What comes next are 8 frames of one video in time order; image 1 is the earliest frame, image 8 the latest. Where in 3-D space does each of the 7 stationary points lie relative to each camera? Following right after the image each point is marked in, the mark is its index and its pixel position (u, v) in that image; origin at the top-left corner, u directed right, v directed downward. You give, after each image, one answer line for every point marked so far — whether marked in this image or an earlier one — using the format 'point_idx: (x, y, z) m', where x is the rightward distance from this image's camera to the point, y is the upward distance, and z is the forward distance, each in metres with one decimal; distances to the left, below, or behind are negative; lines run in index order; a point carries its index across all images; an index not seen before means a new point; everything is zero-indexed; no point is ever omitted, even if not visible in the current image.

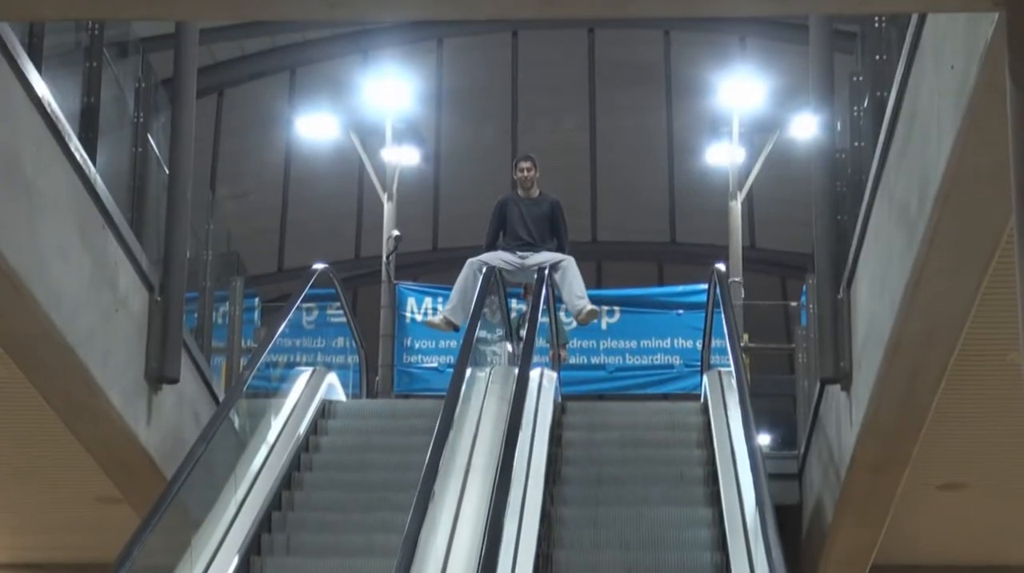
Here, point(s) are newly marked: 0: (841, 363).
0: (+1.5, -0.3, +6.3) m
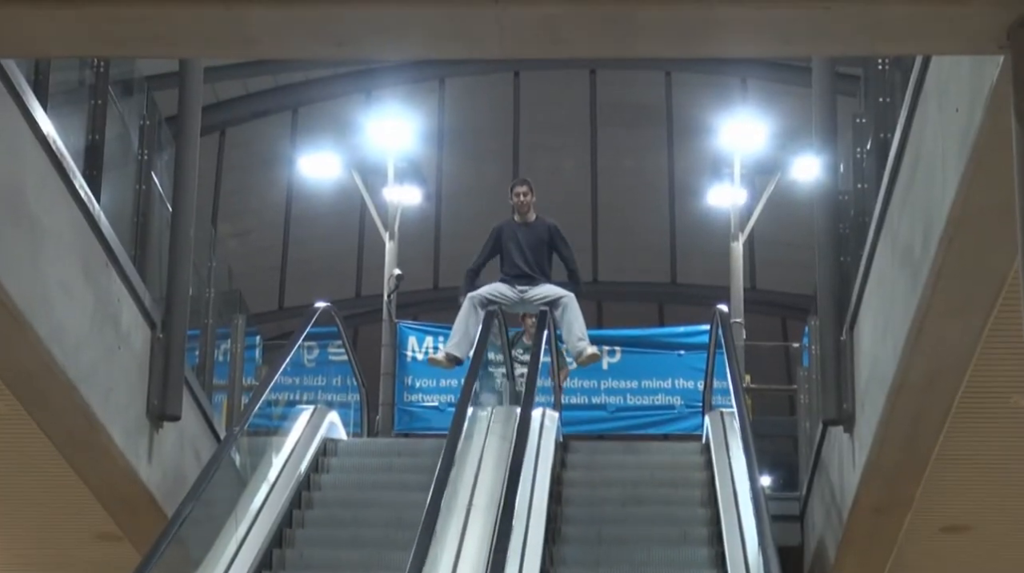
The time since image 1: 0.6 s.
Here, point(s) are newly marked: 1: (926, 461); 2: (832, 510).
0: (+1.5, -0.5, +6.2) m
1: (+1.8, -0.8, +6.0) m
2: (+1.5, -1.0, +6.7) m
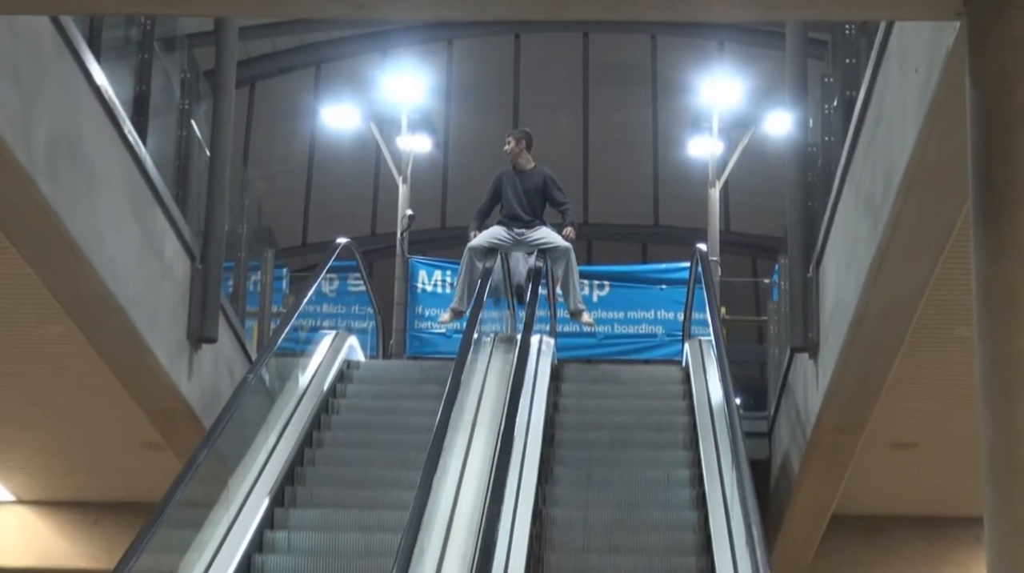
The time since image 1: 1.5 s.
0: (+1.5, -0.2, +7.0) m
1: (+1.8, -0.5, +6.7) m
2: (+1.5, -0.7, +7.4) m
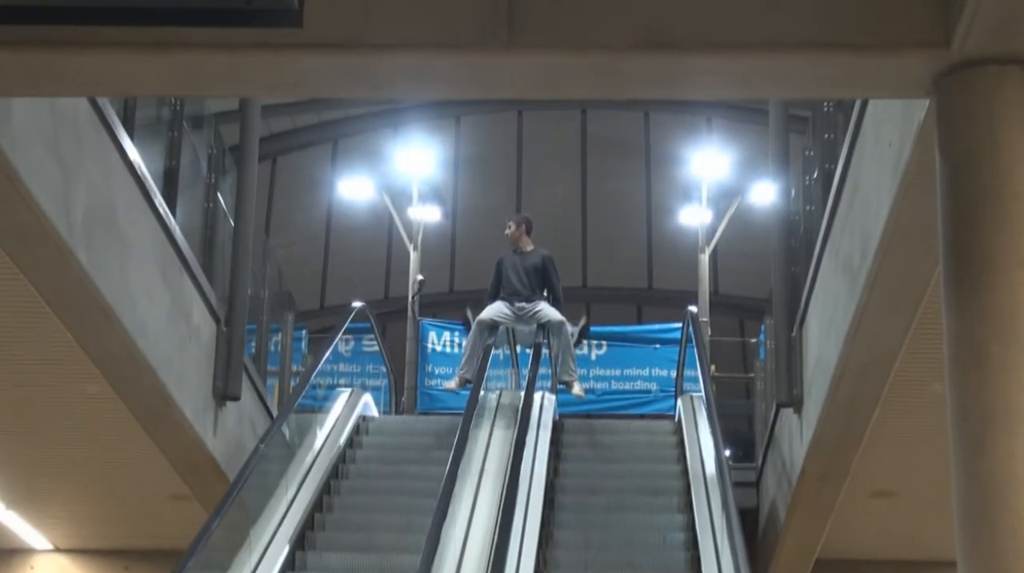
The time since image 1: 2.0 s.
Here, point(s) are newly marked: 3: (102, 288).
0: (+1.5, -0.6, +7.4) m
1: (+1.9, -0.8, +7.2) m
2: (+1.6, -1.1, +7.9) m
3: (-2.0, -0.1, +6.4) m
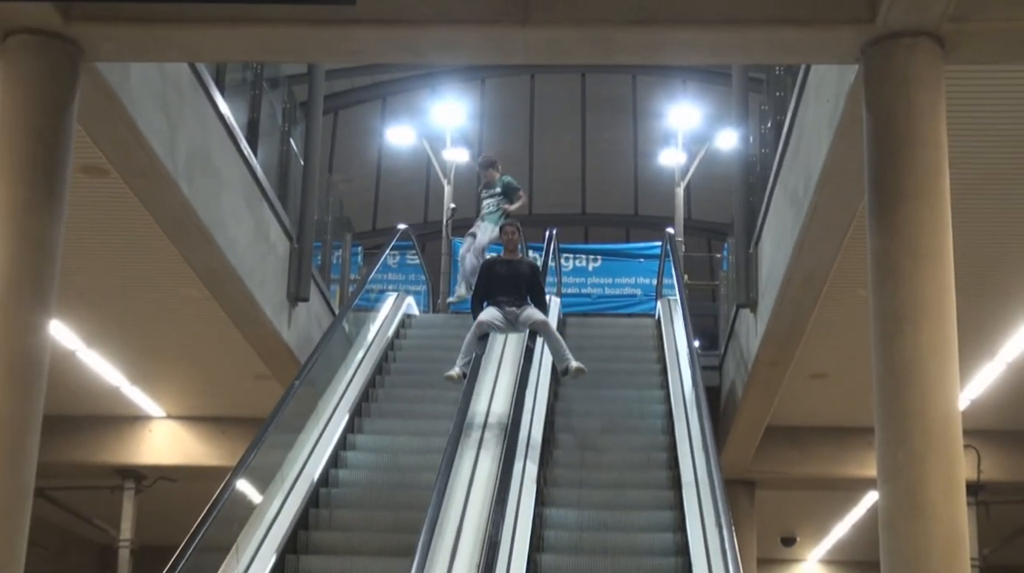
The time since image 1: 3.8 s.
0: (+1.6, -0.1, +9.3) m
1: (+1.9, -0.3, +9.1) m
2: (+1.7, -0.6, +9.7) m
3: (-1.9, +0.4, +8.2) m
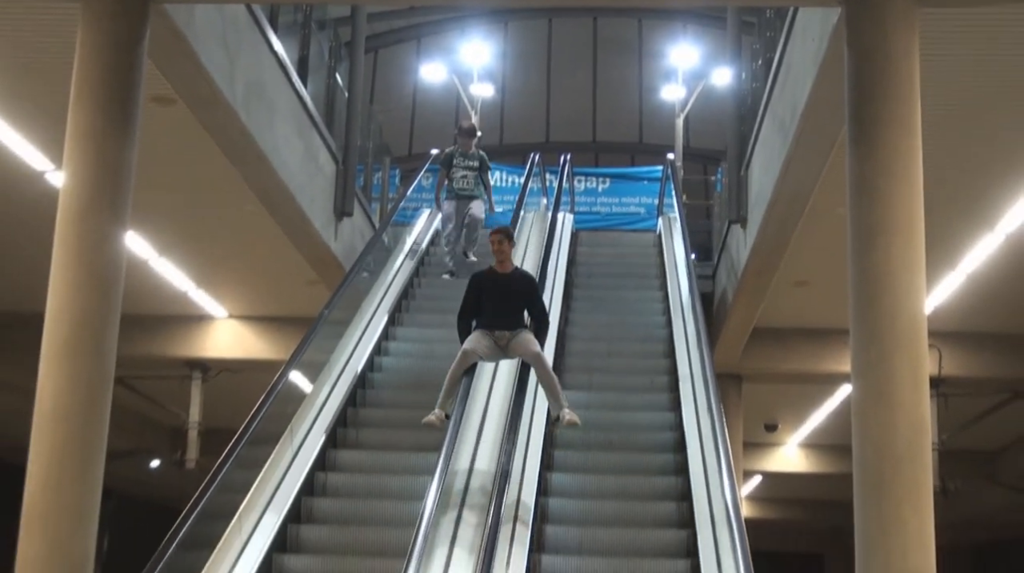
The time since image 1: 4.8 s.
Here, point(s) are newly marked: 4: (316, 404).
0: (+1.8, +0.6, +10.5) m
1: (+2.1, +0.3, +10.3) m
2: (+1.8, +0.1, +11.0) m
3: (-1.7, +1.1, +9.5) m
4: (-1.4, -0.8, +9.6) m
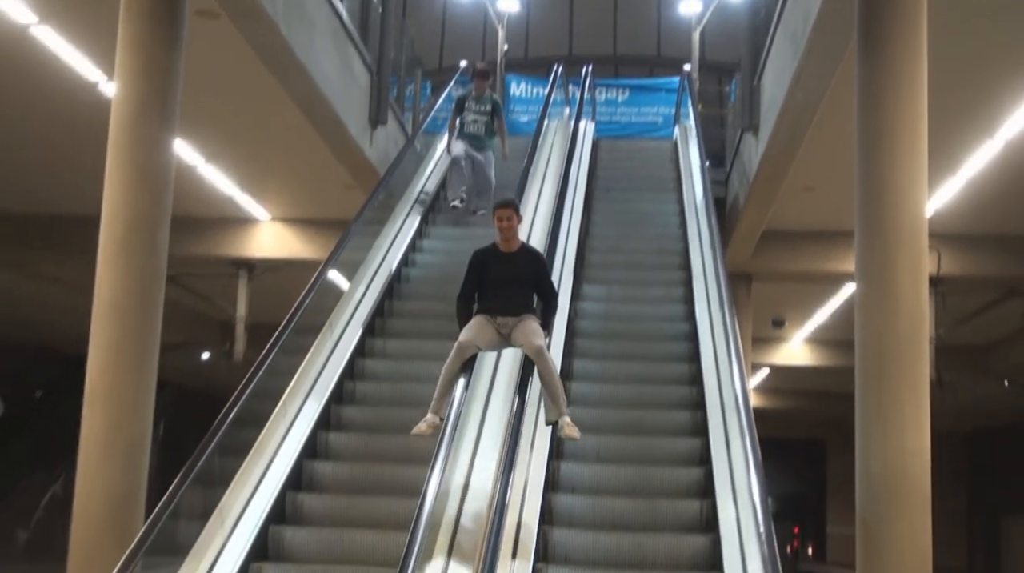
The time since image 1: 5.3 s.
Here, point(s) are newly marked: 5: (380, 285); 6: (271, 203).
0: (+2.0, +1.3, +11.1) m
1: (+2.3, +1.1, +10.9) m
2: (+2.0, +0.9, +11.6) m
3: (-1.6, +1.8, +10.1) m
4: (-1.2, -0.1, +10.3) m
5: (-1.0, 0.0, +10.6) m
6: (-2.4, +0.7, +13.1) m
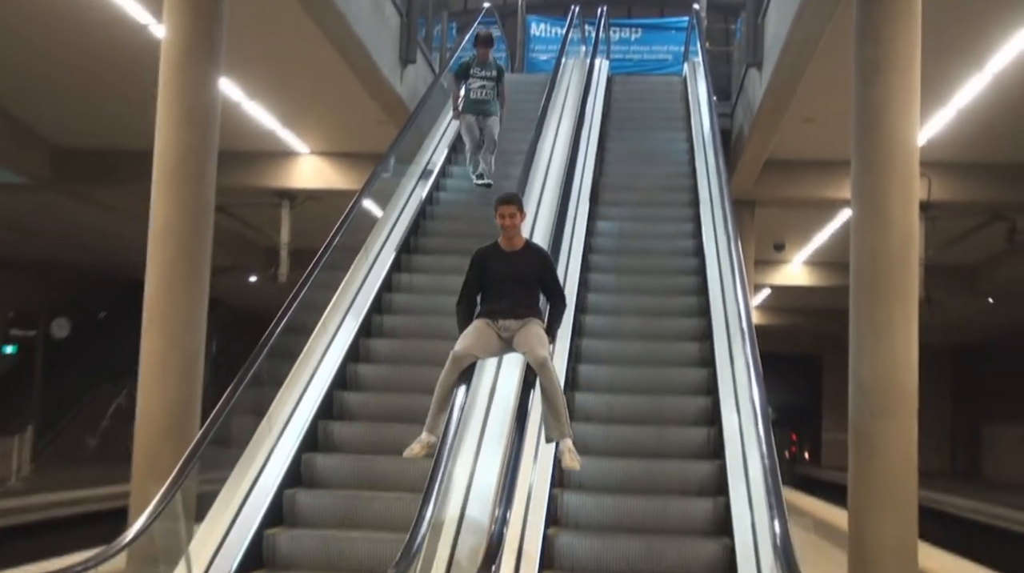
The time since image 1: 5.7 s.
0: (+2.2, +2.0, +11.9) m
1: (+2.5, +1.7, +11.7) m
2: (+2.2, +1.5, +12.4) m
3: (-1.4, +2.4, +10.9) m
4: (-1.0, +0.5, +11.2) m
5: (-0.8, +0.7, +11.6) m
6: (-2.1, +1.5, +14.0) m
